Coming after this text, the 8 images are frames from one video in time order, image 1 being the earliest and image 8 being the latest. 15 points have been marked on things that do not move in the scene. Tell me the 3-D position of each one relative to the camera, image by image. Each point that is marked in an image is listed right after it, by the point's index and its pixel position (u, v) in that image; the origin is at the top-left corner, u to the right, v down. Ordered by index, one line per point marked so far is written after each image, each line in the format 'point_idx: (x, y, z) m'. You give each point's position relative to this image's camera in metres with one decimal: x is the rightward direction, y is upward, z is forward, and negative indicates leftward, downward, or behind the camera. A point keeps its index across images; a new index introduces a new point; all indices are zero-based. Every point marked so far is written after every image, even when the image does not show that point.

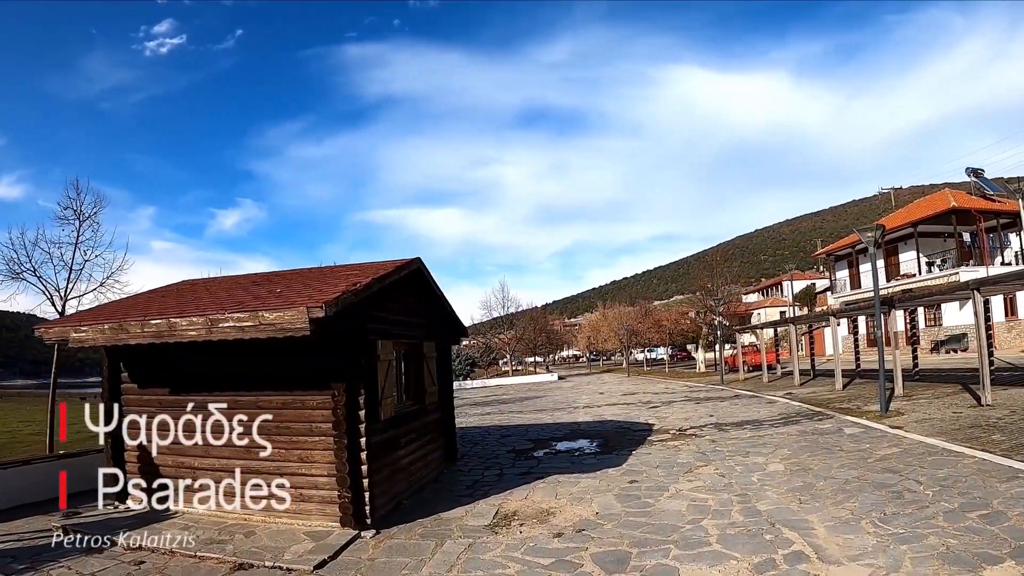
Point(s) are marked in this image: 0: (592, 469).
0: (+1.2, -2.8, +8.9) m
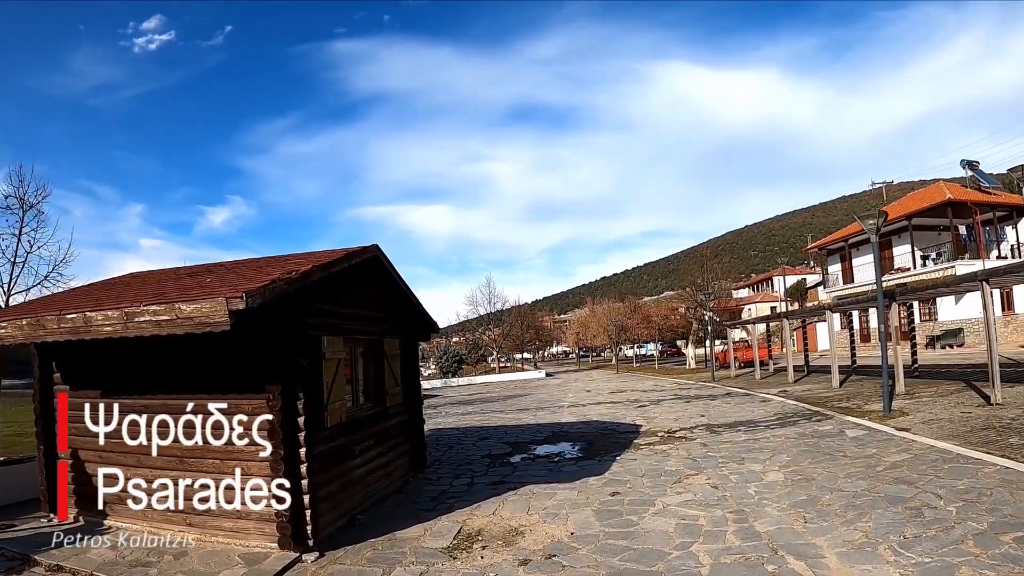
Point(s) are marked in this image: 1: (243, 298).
0: (+0.8, -2.6, +8.0) m
1: (-2.4, -0.1, +5.3) m
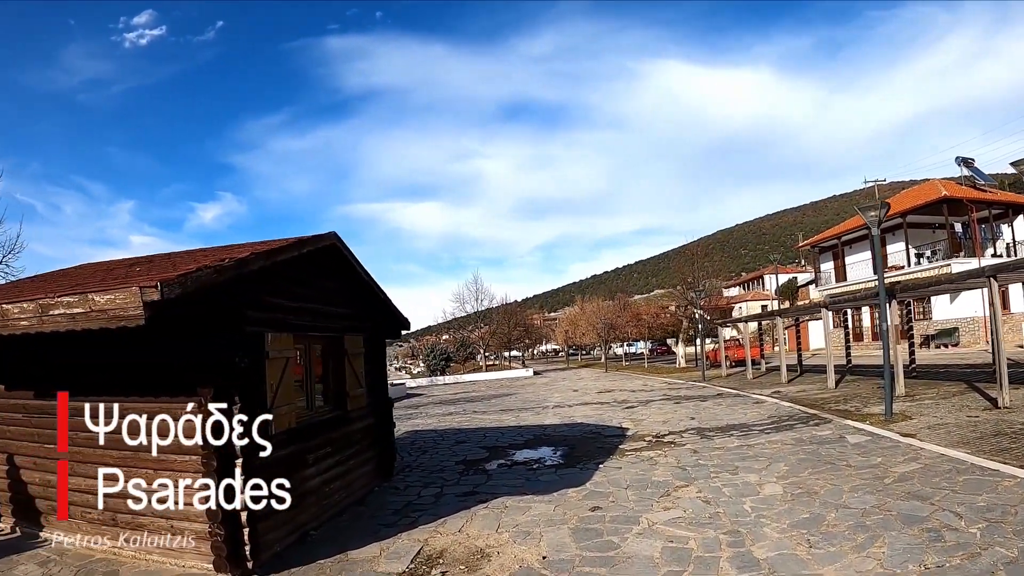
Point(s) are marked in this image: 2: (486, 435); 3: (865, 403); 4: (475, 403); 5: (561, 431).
0: (+0.4, -2.5, +7.3) m
1: (-2.7, 0.0, +4.5) m
2: (-0.5, -3.1, +12.4) m
3: (+7.2, -2.4, +12.0) m
4: (-1.2, -3.9, +19.7) m
5: (+1.0, -2.9, +11.9) m
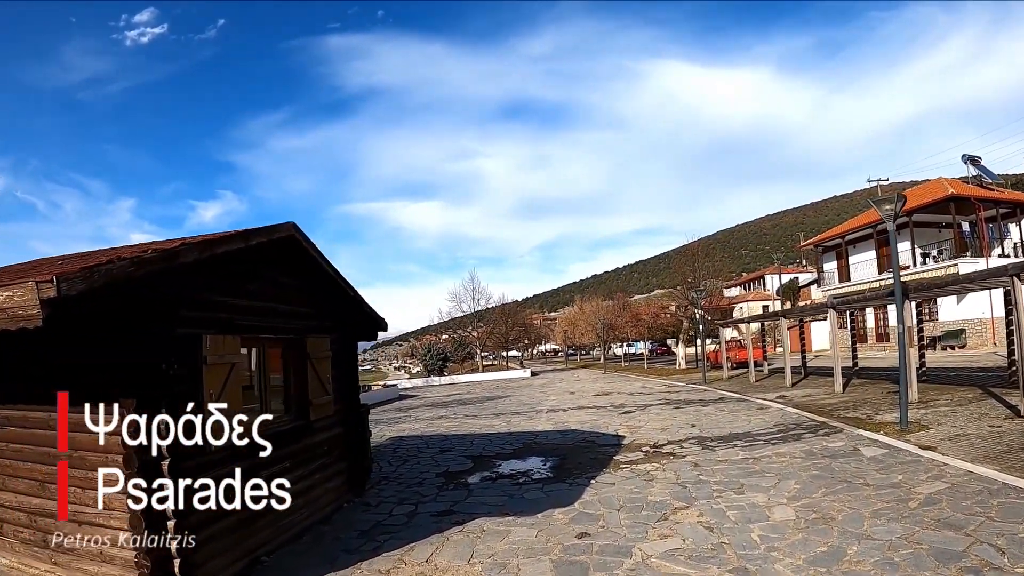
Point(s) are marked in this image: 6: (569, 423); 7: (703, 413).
0: (+0.2, -2.5, +6.5) m
1: (-2.9, 0.0, +3.8) m
2: (-0.8, -3.1, +11.6) m
3: (+7.0, -2.4, +11.2) m
4: (-1.5, -3.8, +19.0) m
5: (+0.8, -2.9, +11.1) m
6: (+1.3, -3.0, +13.0) m
7: (+4.1, -2.7, +12.6) m
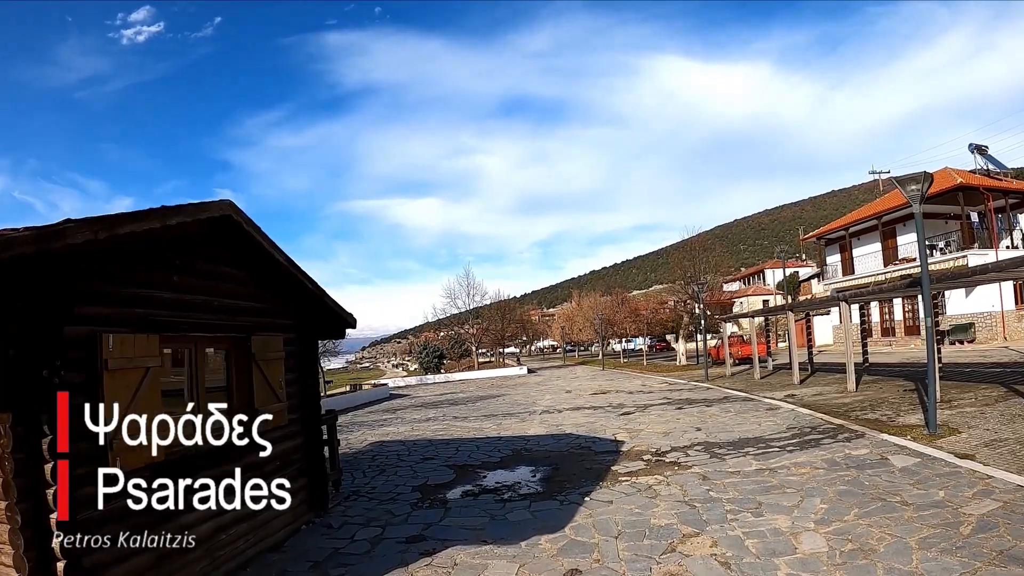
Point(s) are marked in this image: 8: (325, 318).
0: (0.0, -2.4, +5.6) m
1: (-3.1, +0.1, +2.8) m
2: (-1.0, -3.0, +10.7) m
3: (+6.8, -2.2, +10.3) m
4: (-1.7, -3.7, +18.0) m
5: (+0.6, -2.7, +10.2) m
6: (+1.1, -2.8, +12.1) m
7: (+3.9, -2.5, +11.6) m
8: (-2.4, -0.4, +7.4) m
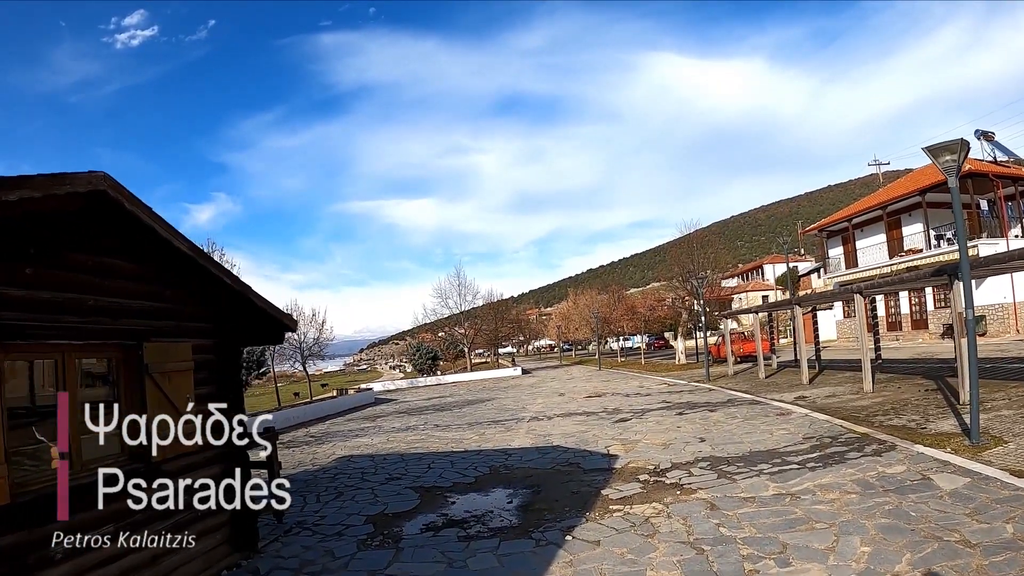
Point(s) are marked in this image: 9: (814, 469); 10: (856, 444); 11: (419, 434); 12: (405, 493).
0: (-0.3, -2.3, +4.4) m
1: (-3.5, +0.1, +1.6) m
2: (-1.3, -2.9, +9.5) m
3: (+6.4, -2.0, +9.1) m
4: (-2.0, -3.6, +16.8) m
5: (+0.3, -2.7, +9.0) m
6: (+0.7, -2.7, +10.9) m
7: (+3.6, -2.4, +10.4) m
8: (-2.7, -0.3, +6.2) m
9: (+3.4, -2.1, +6.7) m
10: (+4.6, -2.1, +7.7) m
11: (-2.2, -3.3, +13.4) m
12: (-1.5, -2.8, +8.1) m
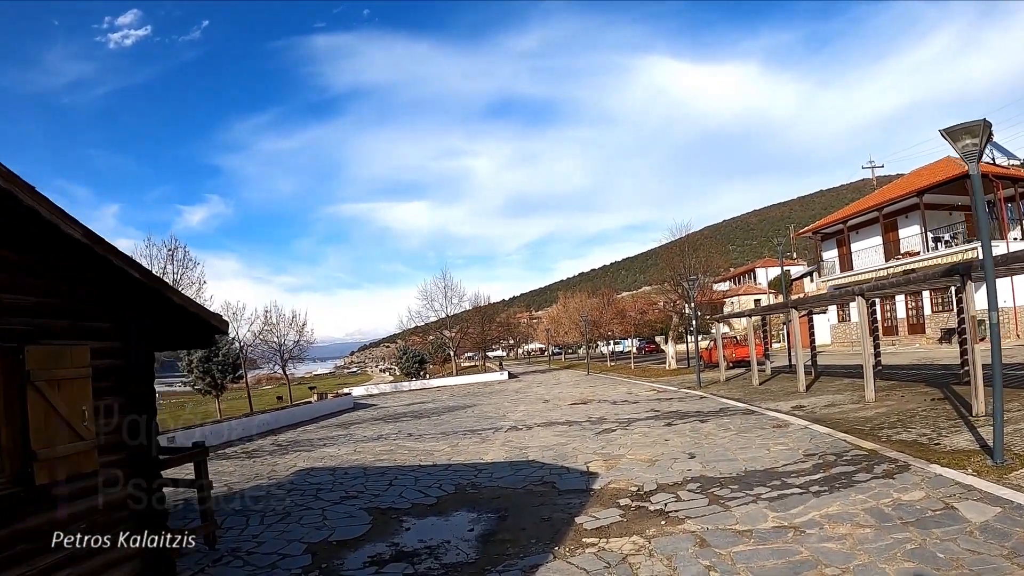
0: (-0.7, -2.2, +3.5) m
1: (-3.8, +0.2, +0.6) m
2: (-1.7, -2.9, +8.6) m
3: (+6.0, -2.0, +8.3) m
4: (-2.5, -3.6, +15.9) m
5: (-0.2, -2.6, +8.1) m
6: (+0.3, -2.7, +10.0) m
7: (+3.1, -2.4, +9.6) m
8: (-3.1, -0.3, +5.2) m
9: (+3.0, -2.0, +5.8) m
10: (+4.1, -2.1, +6.9) m
11: (-2.6, -3.3, +12.5) m
12: (-1.9, -2.8, +7.2) m
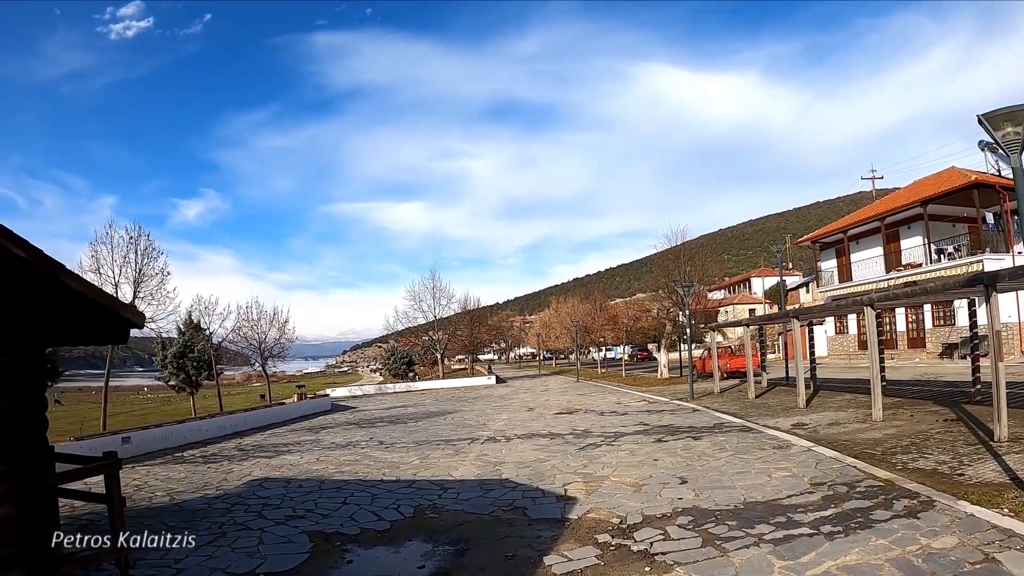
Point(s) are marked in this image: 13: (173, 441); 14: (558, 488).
0: (-1.0, -2.2, +2.5) m
1: (-4.1, +0.4, -0.3) m
2: (-2.1, -2.8, +7.6) m
3: (+5.6, -2.1, +7.4) m
4: (-3.0, -3.6, +14.9) m
5: (-0.6, -2.6, +7.1) m
6: (-0.1, -2.7, +9.0) m
7: (+2.7, -2.4, +8.7) m
8: (-3.4, -0.1, +4.3) m
9: (+2.7, -2.1, +4.9) m
10: (+3.8, -2.1, +6.0) m
11: (-3.1, -3.2, +11.5) m
12: (-2.3, -2.7, +6.3) m
13: (-8.4, -3.8, +14.6) m
14: (+0.6, -2.5, +7.4) m
